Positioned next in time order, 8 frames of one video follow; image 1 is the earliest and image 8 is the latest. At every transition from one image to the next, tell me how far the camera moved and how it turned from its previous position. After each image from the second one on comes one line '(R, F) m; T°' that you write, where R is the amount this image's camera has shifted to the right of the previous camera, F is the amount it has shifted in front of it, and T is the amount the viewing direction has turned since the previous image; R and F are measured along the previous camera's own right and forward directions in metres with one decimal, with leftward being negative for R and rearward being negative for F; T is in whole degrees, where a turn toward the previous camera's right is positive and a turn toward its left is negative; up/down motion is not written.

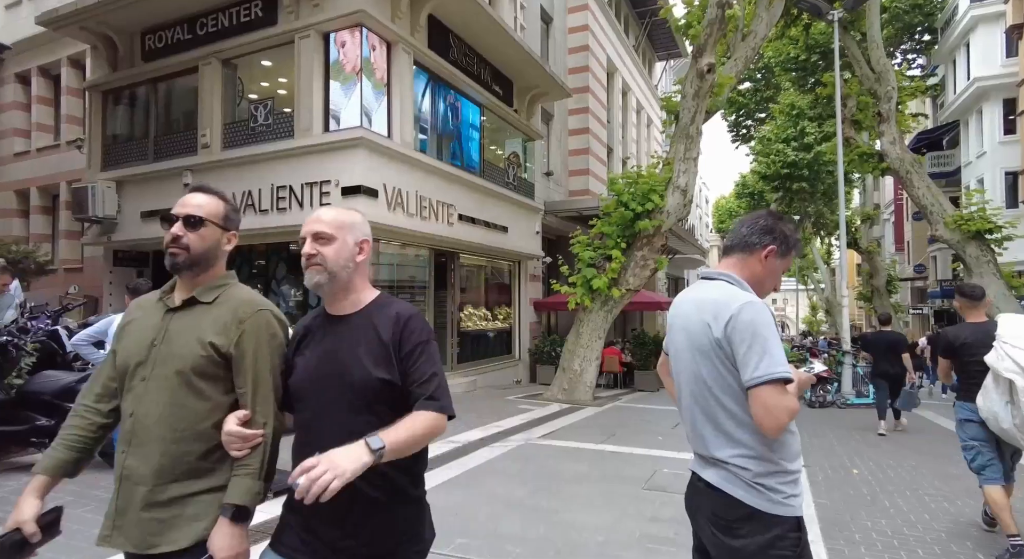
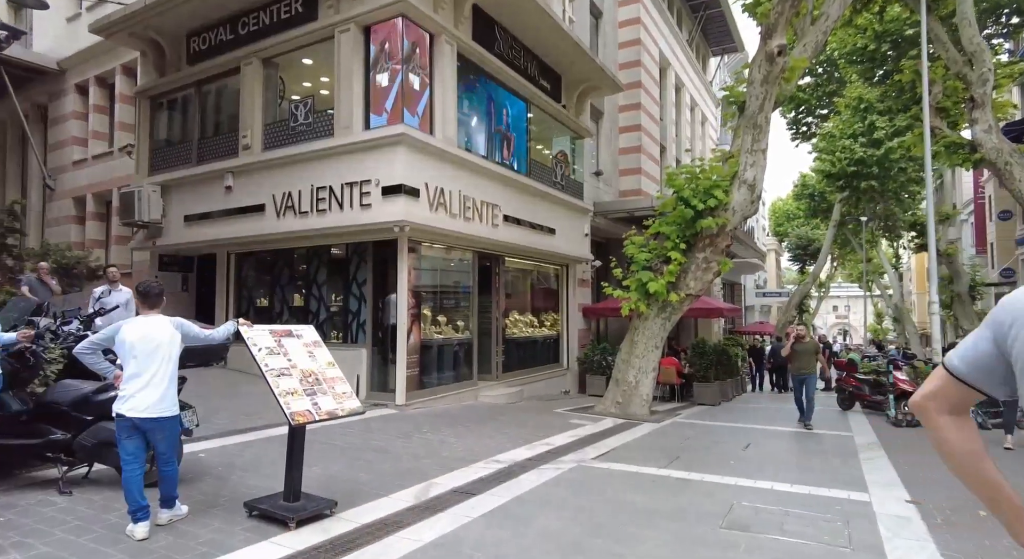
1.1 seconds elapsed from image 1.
(0.0, +0.7) m; -5°
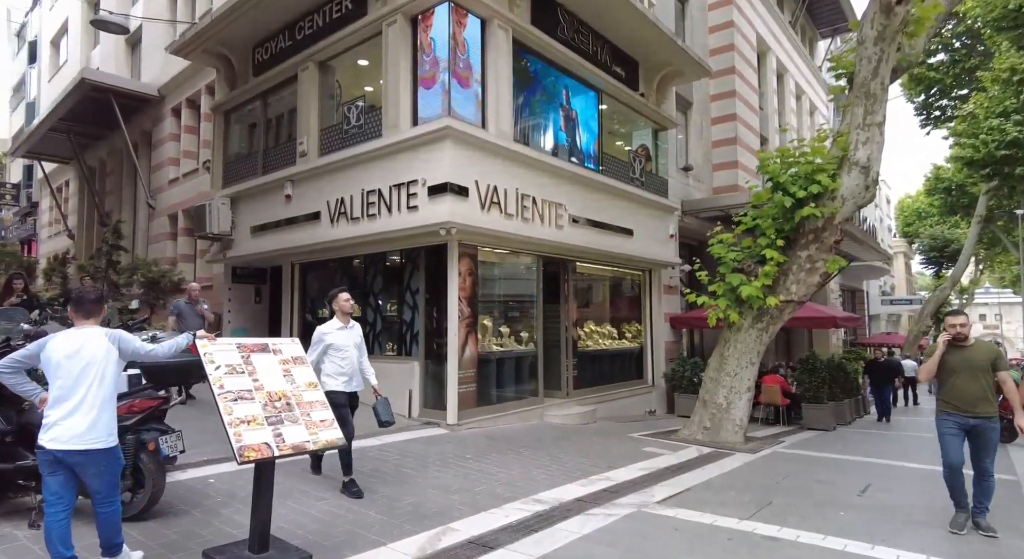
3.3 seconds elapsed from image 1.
(+0.6, +1.1) m; -10°
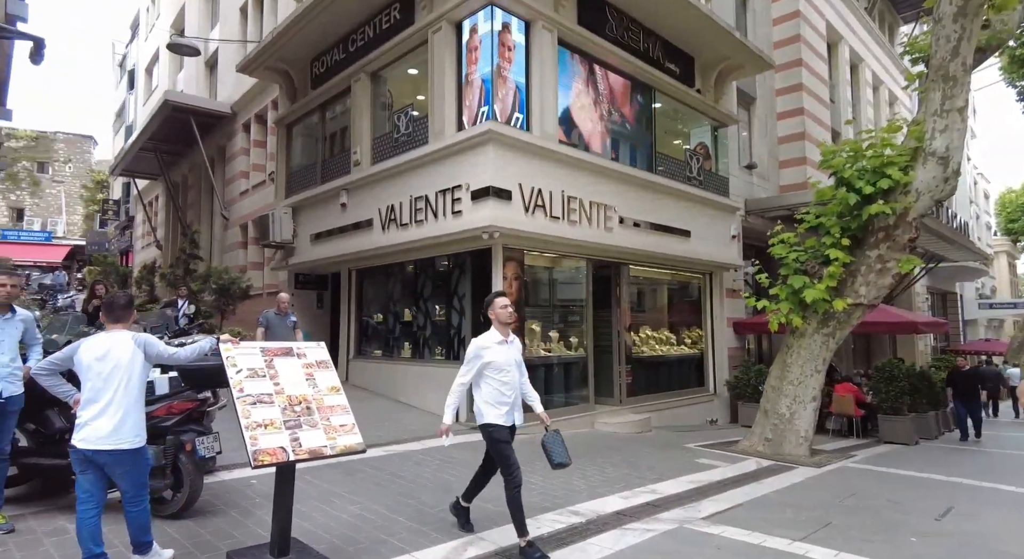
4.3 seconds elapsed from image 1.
(+0.3, +0.2) m; -7°
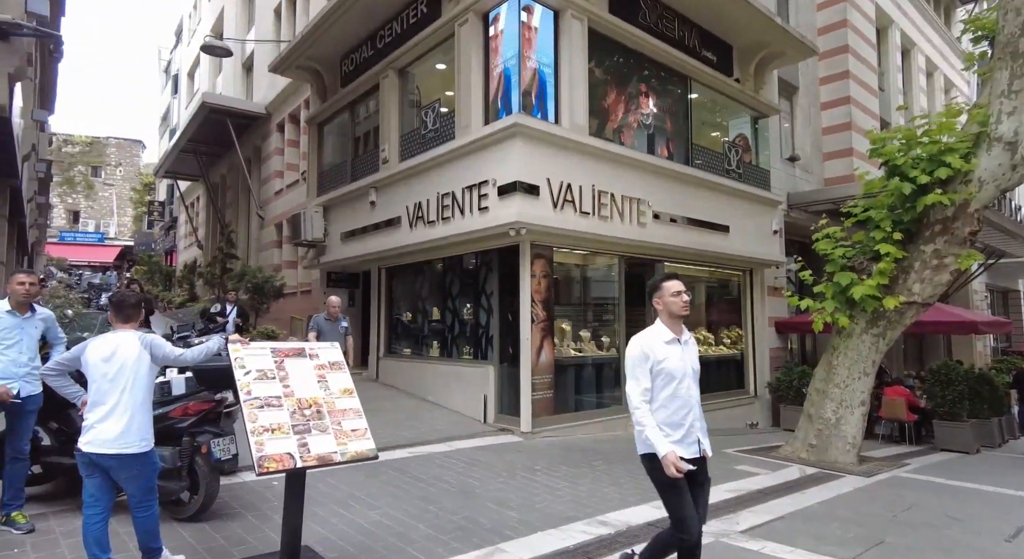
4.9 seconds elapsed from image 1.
(+0.1, +0.3) m; -3°
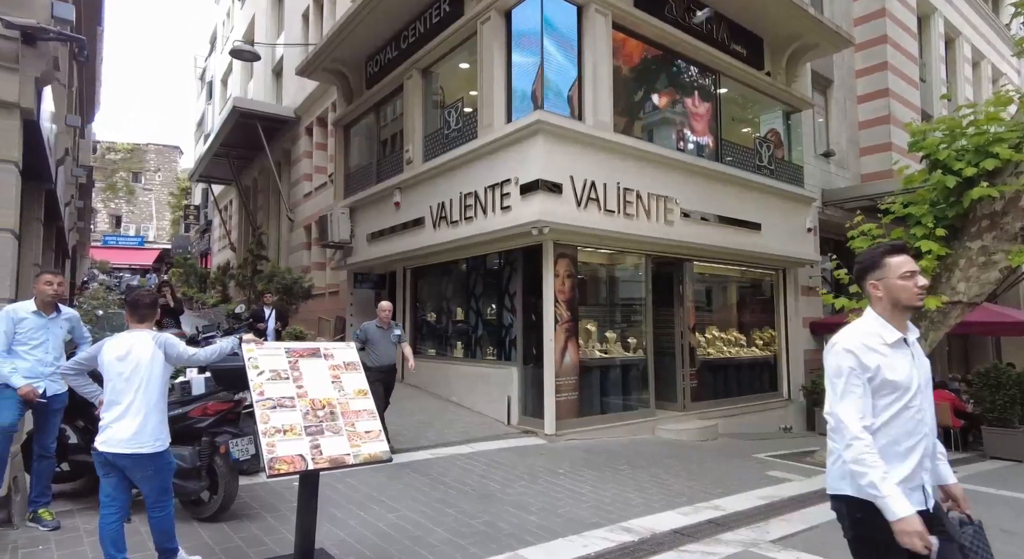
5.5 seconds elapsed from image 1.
(+0.1, +0.1) m; -3°
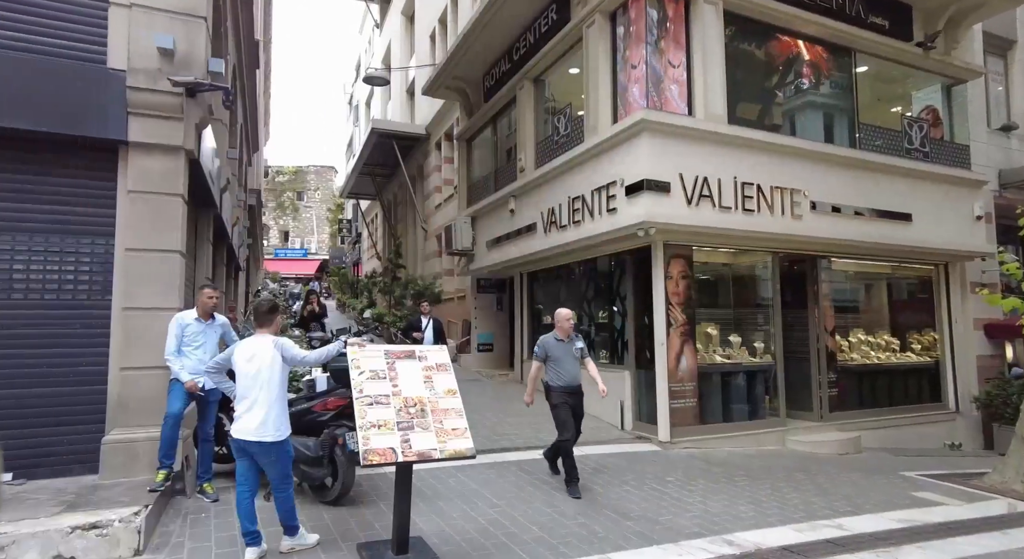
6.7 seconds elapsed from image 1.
(+0.4, -0.1) m; -13°
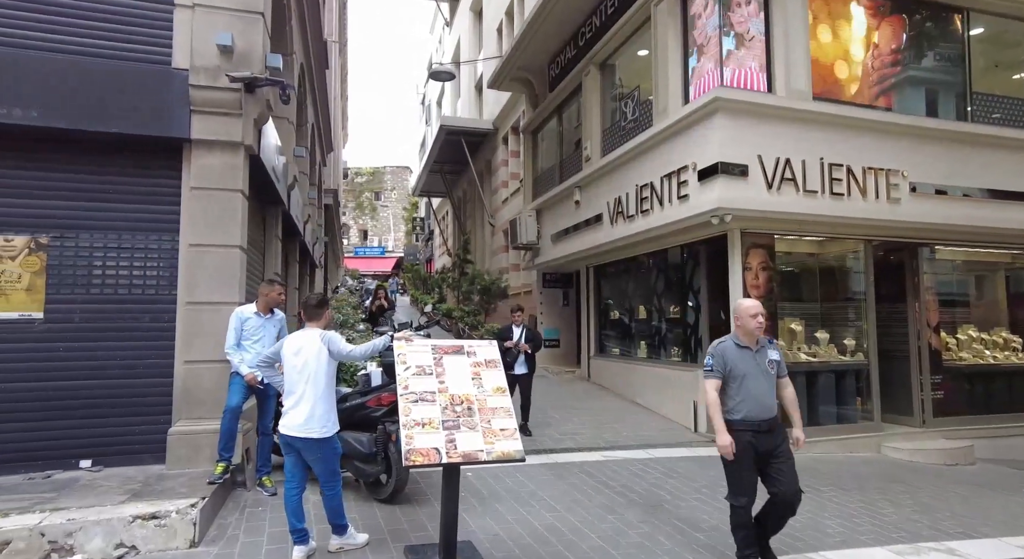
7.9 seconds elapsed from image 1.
(+0.1, +0.3) m; -7°
